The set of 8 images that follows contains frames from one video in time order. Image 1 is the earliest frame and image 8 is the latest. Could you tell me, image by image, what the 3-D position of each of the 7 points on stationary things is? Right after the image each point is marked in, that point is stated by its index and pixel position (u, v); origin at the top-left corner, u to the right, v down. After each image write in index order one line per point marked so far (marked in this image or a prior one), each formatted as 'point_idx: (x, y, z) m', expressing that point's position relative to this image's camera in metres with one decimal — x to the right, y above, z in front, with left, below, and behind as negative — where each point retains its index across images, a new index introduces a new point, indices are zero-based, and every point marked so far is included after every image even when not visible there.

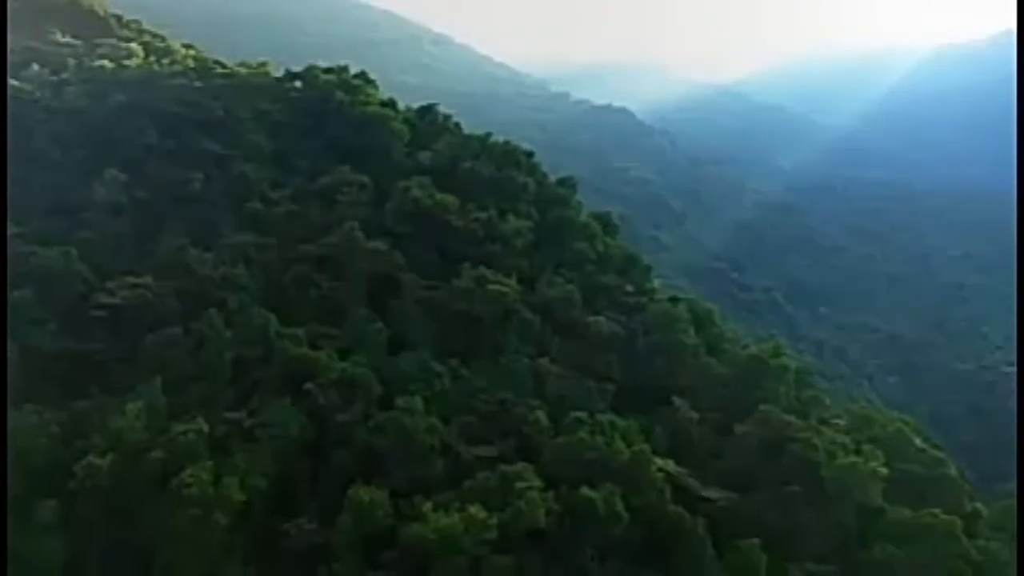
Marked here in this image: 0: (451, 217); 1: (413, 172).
0: (-0.6, +0.7, +17.5) m
1: (-1.1, +1.3, +19.9) m
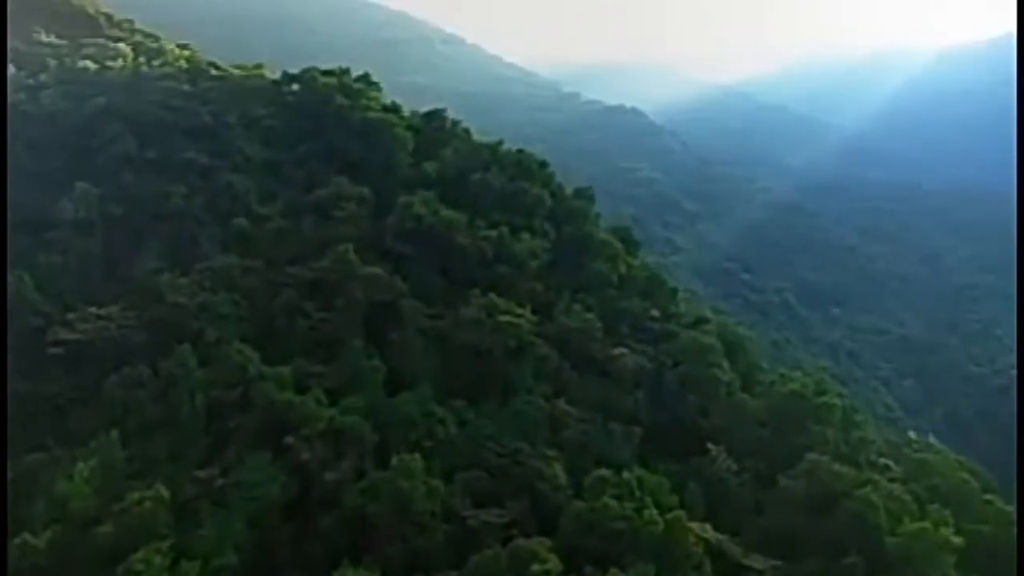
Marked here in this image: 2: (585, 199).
0: (-0.5, +0.5, +15.8) m
1: (-0.9, +1.0, +18.1) m
2: (+0.8, +0.9, +19.2) m
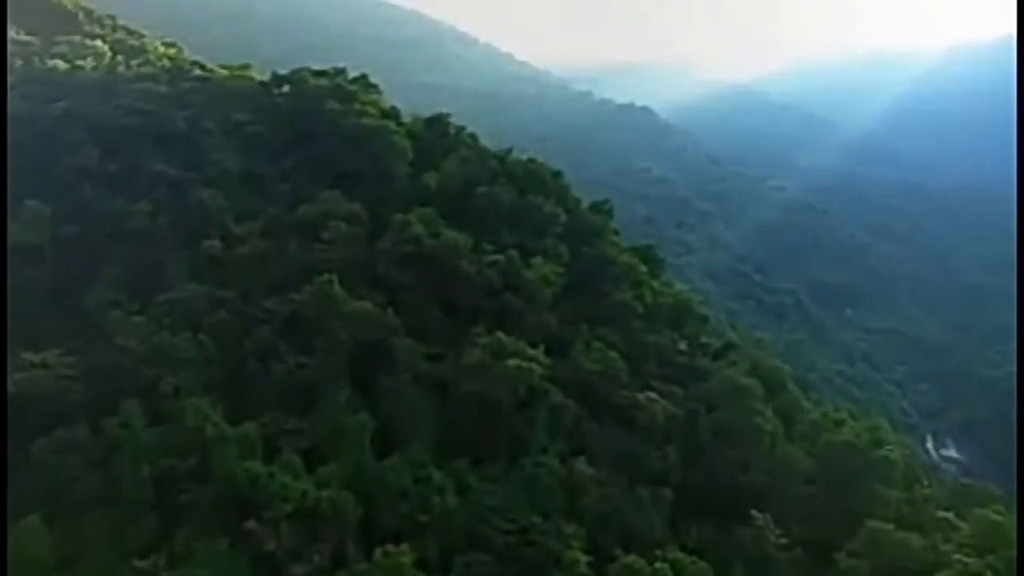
0: (-0.4, +0.2, +13.8) m
1: (-0.9, +0.8, +16.1) m
2: (+0.9, +0.7, +17.2) m
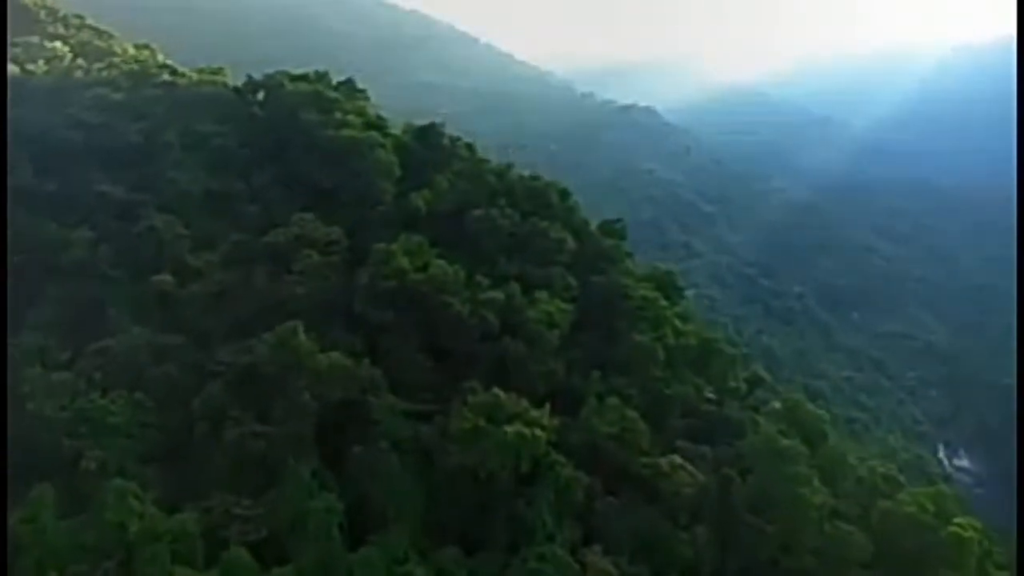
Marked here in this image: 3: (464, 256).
0: (-0.4, -0.1, +11.8) m
1: (-0.9, +0.5, +14.1) m
2: (+0.9, +0.4, +15.2) m
3: (-0.4, +0.2, +13.6) m
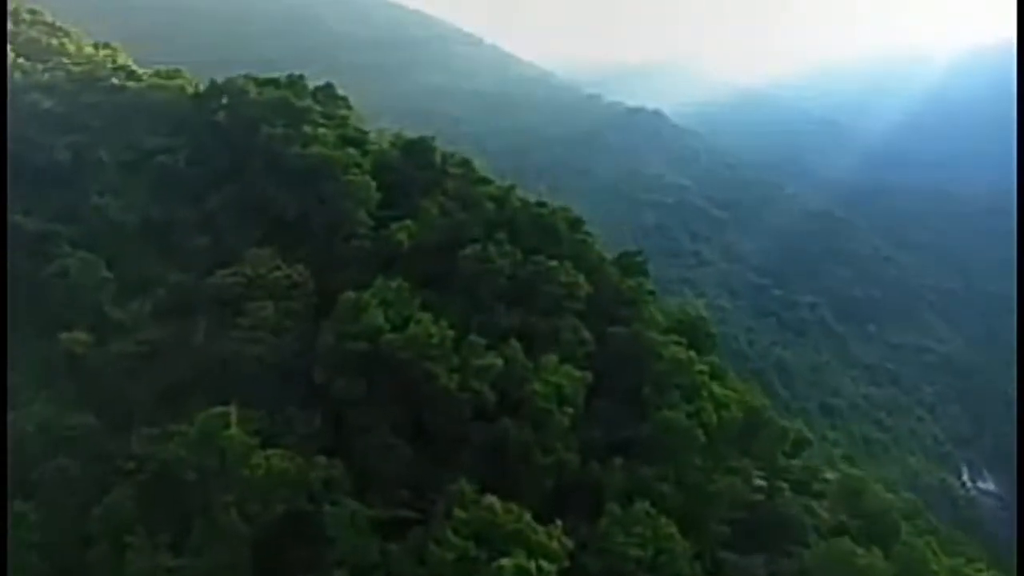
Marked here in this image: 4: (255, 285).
0: (-0.4, -0.4, +9.3) m
1: (-0.8, +0.2, +11.6) m
2: (+0.9, +0.1, +12.7) m
3: (-0.4, -0.1, +11.1) m
4: (-1.6, 0.0, +10.9) m
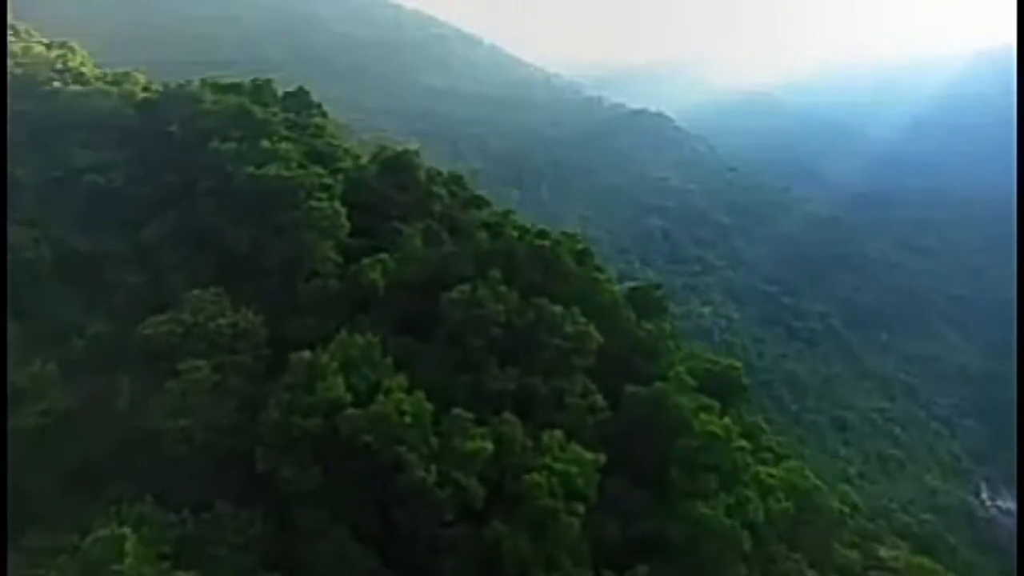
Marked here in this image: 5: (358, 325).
0: (-0.4, -0.7, +7.3) m
1: (-0.9, -0.1, +9.6) m
2: (+0.9, -0.2, +10.6) m
3: (-0.4, -0.4, +9.1) m
4: (-1.6, -0.2, +8.9) m
5: (-0.8, -0.1, +9.6) m
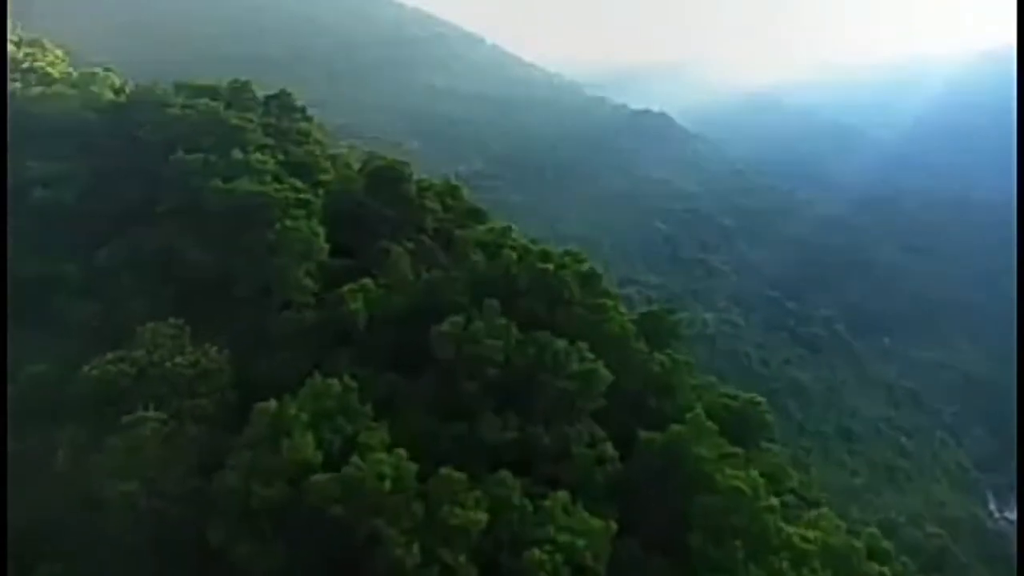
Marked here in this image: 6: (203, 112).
0: (-0.4, -0.8, +6.2) m
1: (-0.9, -0.3, +8.5) m
2: (+0.9, -0.4, +9.6) m
3: (-0.4, -0.5, +8.0) m
4: (-1.6, -0.4, +7.8) m
5: (-0.8, -0.3, +8.5) m
6: (-1.8, +1.0, +10.0) m
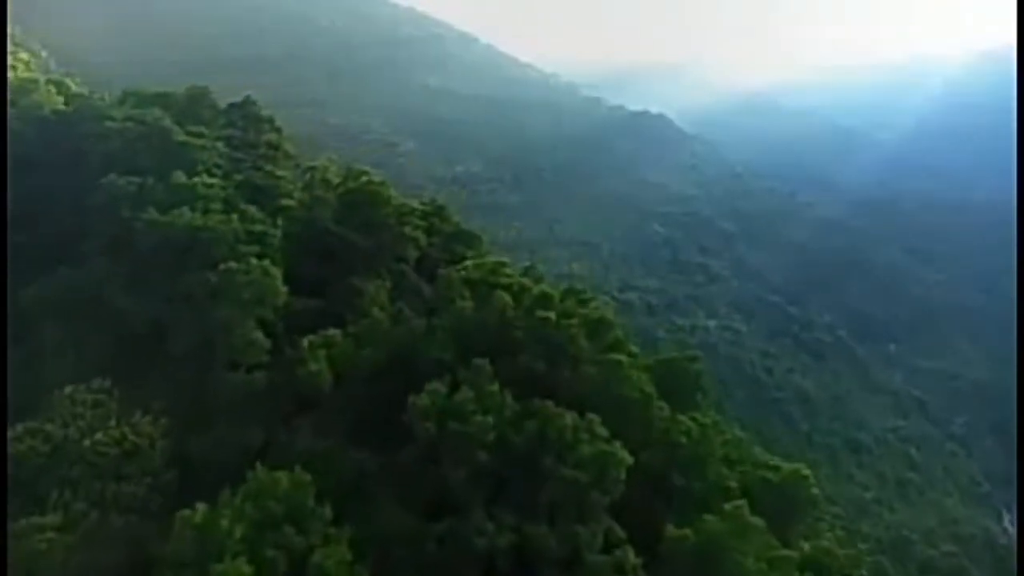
0: (-0.4, -1.0, +4.6) m
1: (-0.9, -0.5, +6.9) m
2: (+0.8, -0.6, +7.9) m
3: (-0.4, -0.8, +6.4) m
4: (-1.6, -0.6, +6.2) m
5: (-0.8, -0.5, +6.9) m
6: (-1.8, +0.7, +8.3) m
